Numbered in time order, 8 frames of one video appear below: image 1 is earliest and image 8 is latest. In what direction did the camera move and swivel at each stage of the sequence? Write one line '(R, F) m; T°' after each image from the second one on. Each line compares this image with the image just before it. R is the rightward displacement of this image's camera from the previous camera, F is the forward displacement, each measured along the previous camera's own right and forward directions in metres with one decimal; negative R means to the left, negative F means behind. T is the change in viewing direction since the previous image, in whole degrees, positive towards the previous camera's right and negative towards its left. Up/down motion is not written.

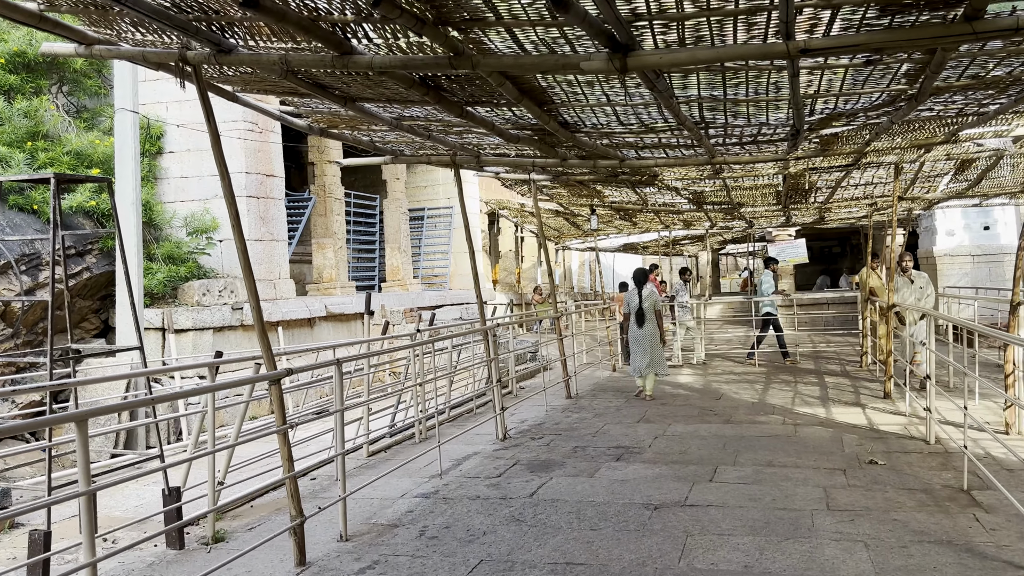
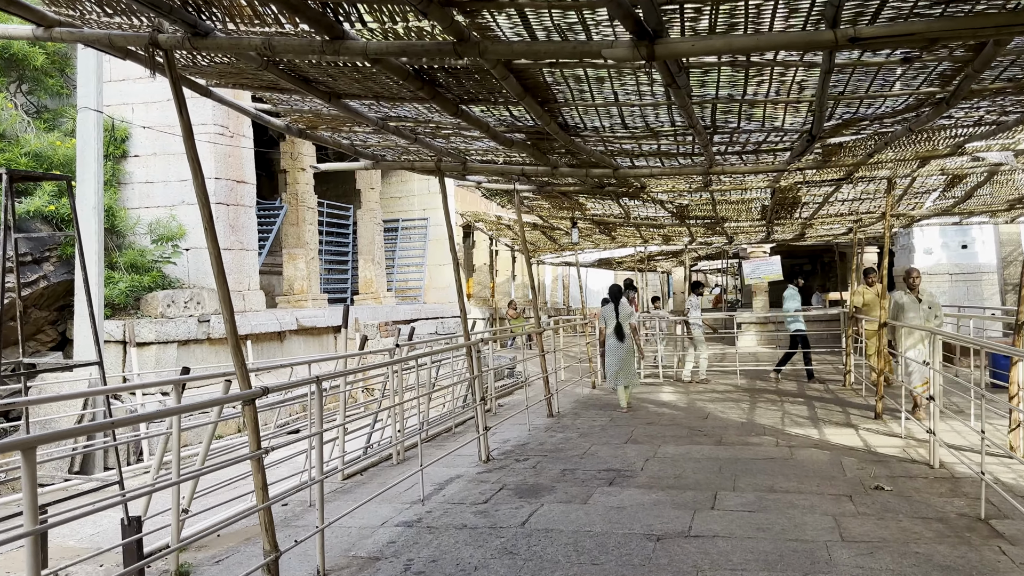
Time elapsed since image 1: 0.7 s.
(-0.1, +0.3) m; +2°
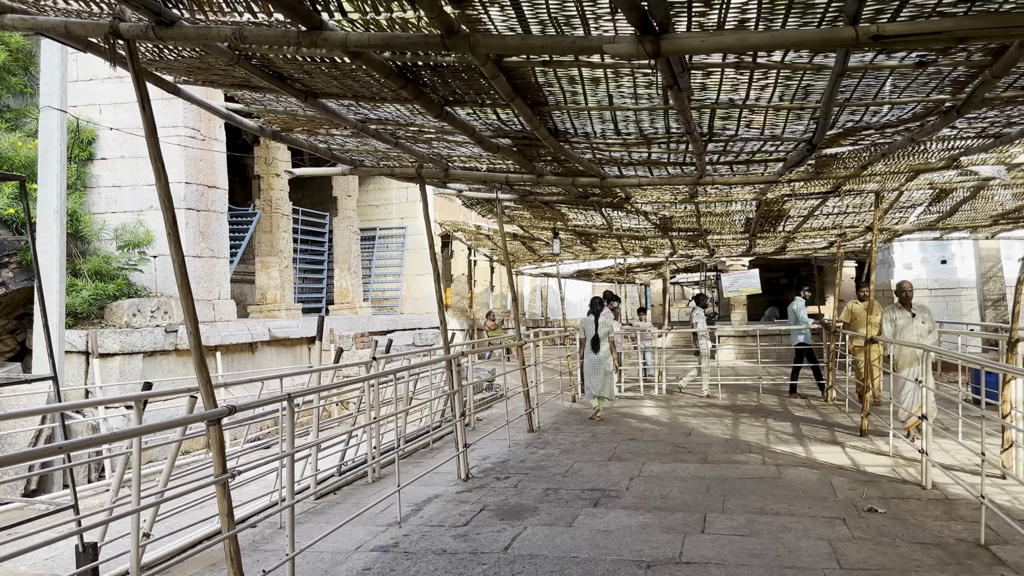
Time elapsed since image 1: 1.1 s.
(0.0, +0.2) m; +2°
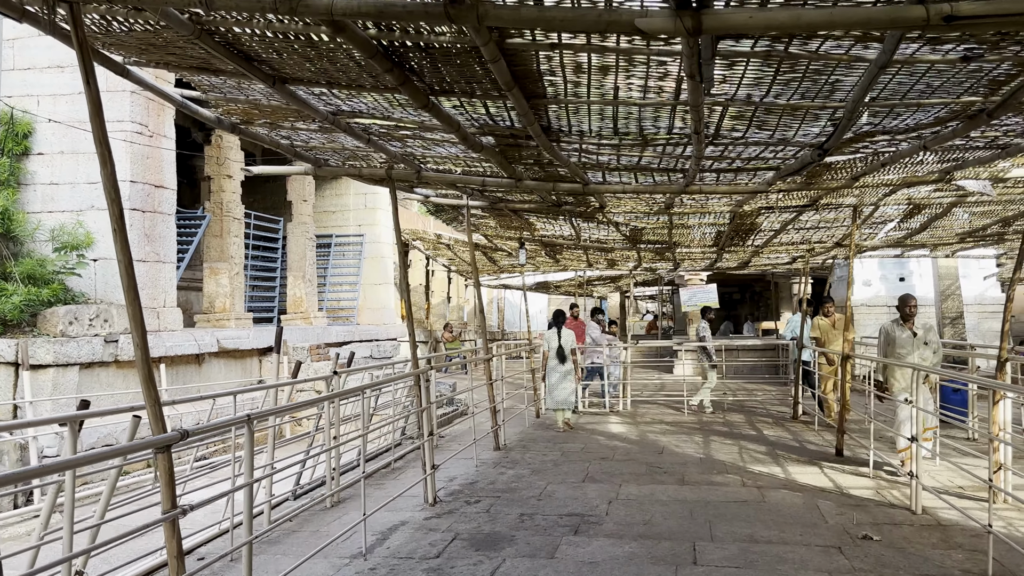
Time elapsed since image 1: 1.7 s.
(-0.2, +0.4) m; +4°
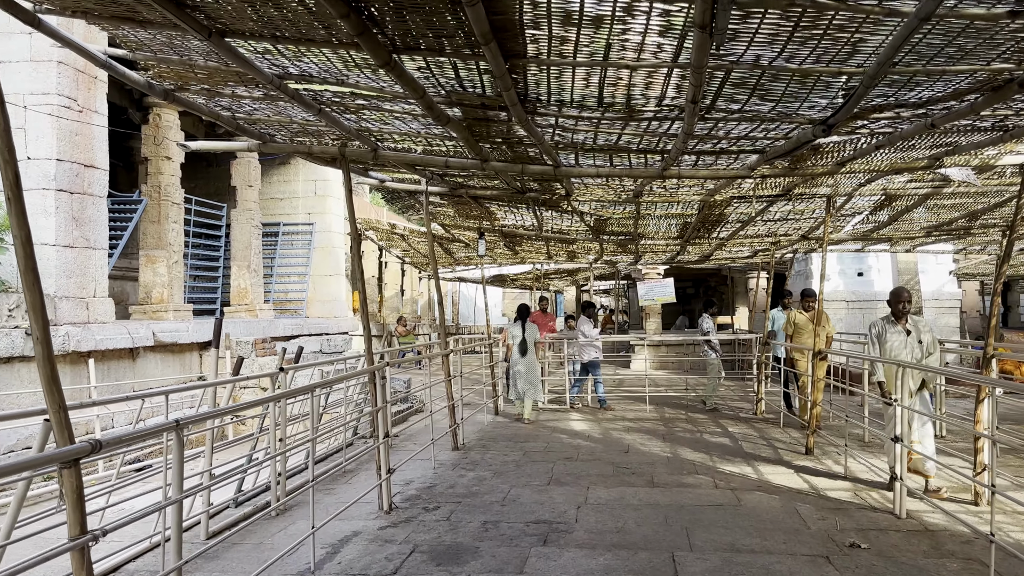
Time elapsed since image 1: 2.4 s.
(-0.1, +0.4) m; +3°
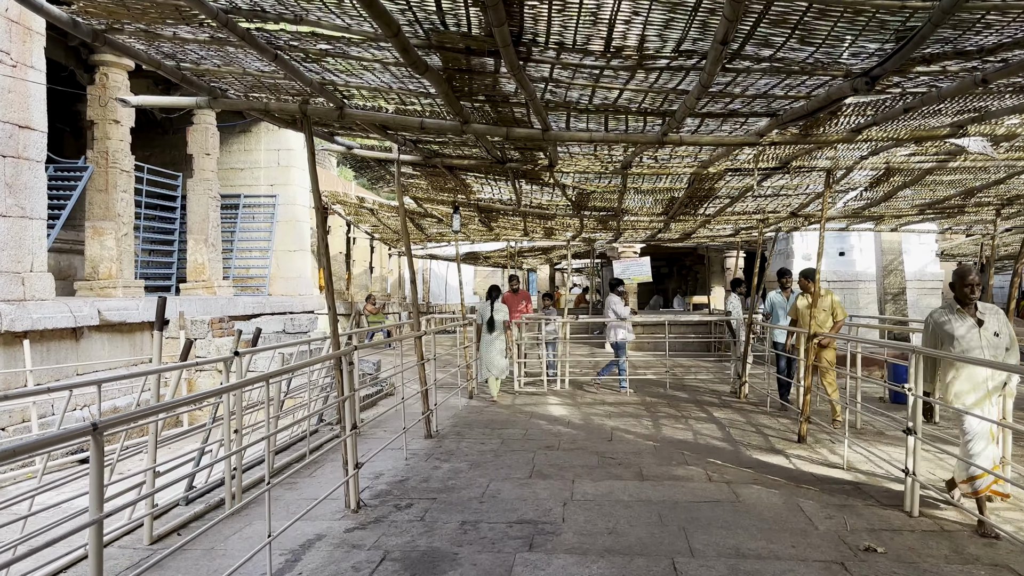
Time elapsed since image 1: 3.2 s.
(-0.1, +0.5) m; +2°
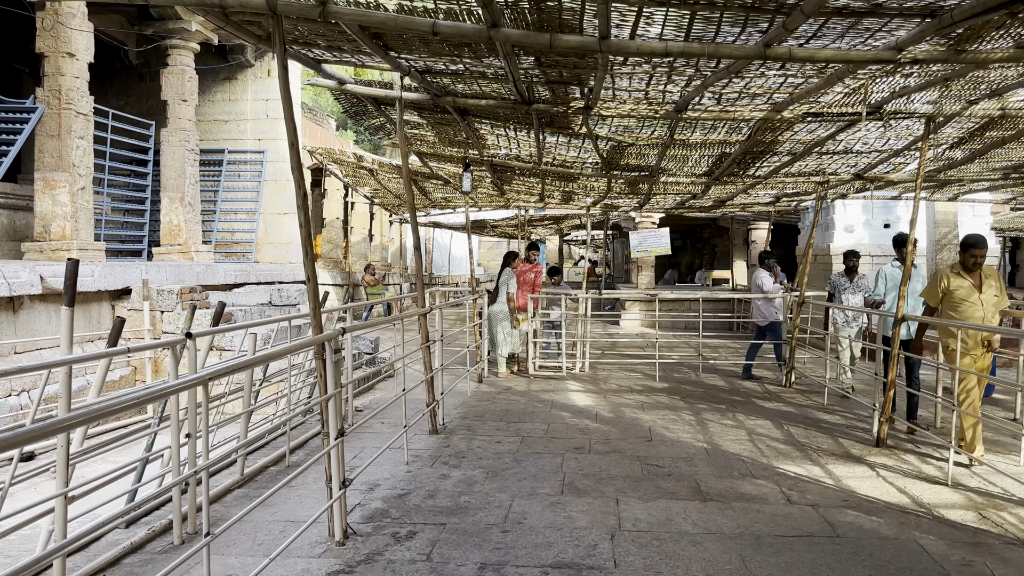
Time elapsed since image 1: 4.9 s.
(-0.2, +1.1) m; 0°
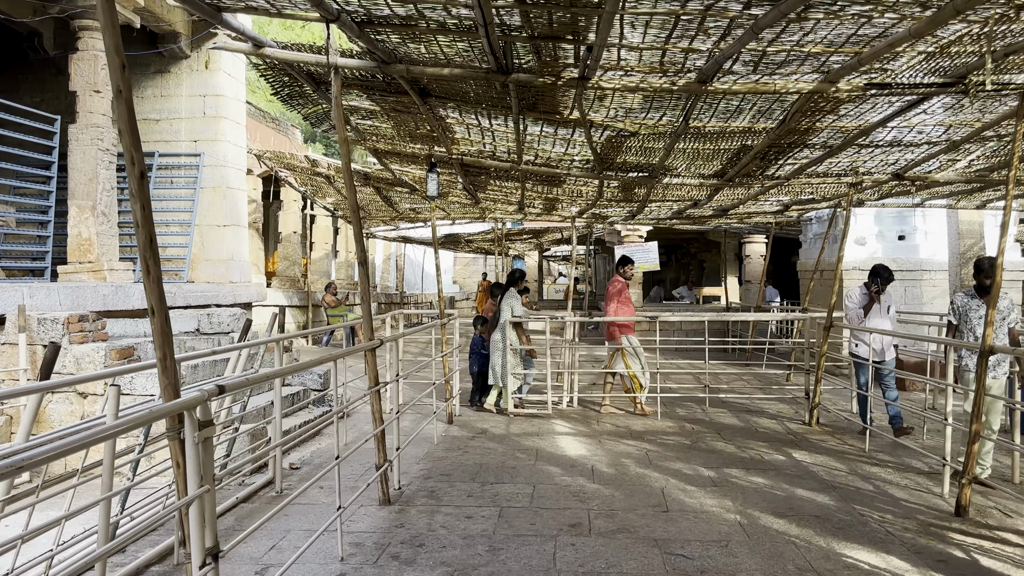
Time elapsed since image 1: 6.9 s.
(0.0, +1.3) m; +2°
